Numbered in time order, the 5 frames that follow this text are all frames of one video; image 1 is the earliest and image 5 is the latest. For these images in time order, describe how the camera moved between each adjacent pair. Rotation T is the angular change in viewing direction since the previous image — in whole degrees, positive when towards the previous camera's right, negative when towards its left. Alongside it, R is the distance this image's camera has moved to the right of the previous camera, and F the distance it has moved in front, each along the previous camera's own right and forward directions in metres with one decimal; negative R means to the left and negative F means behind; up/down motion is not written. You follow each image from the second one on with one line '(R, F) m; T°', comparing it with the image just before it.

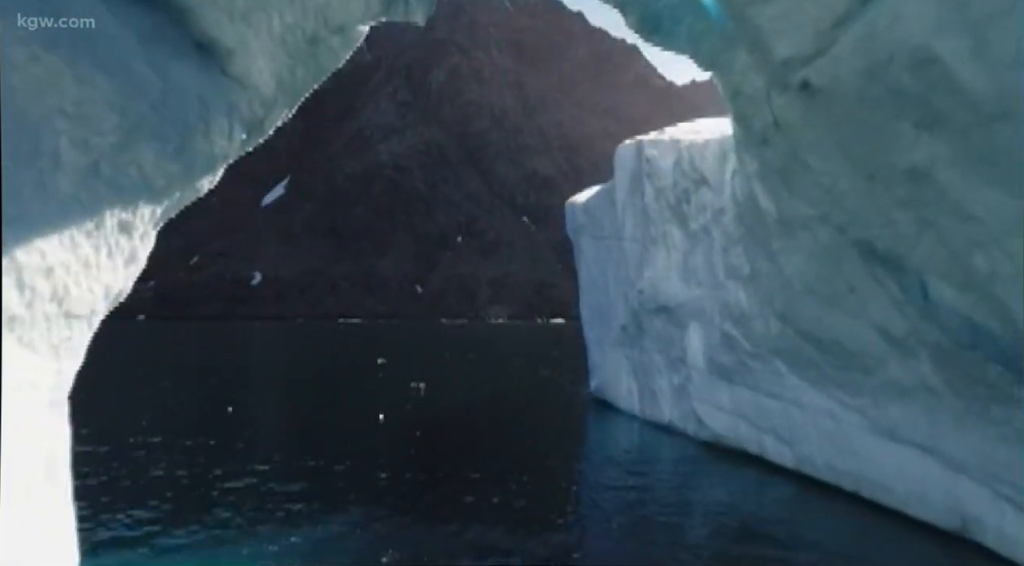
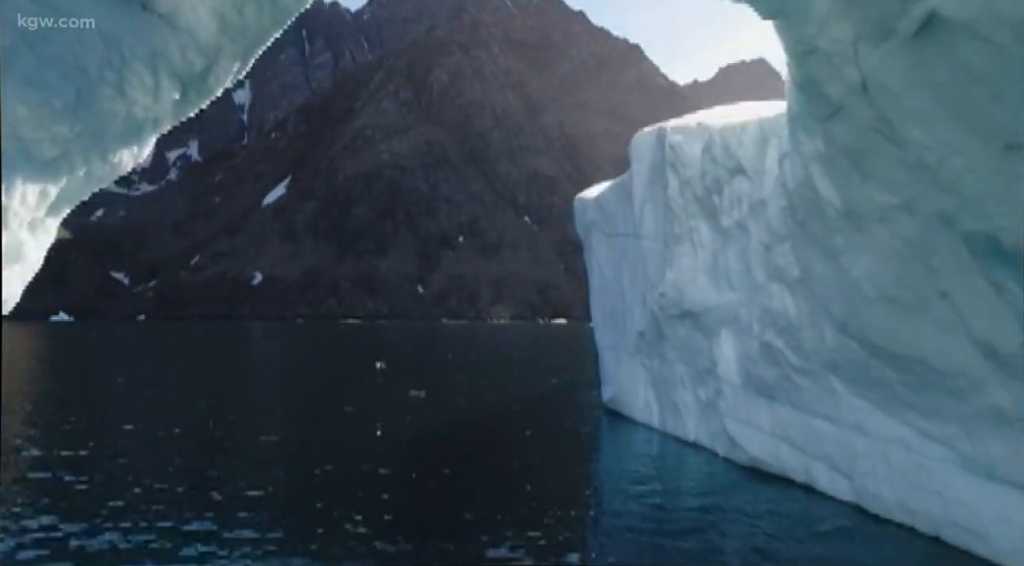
(0.0, +0.7) m; 0°
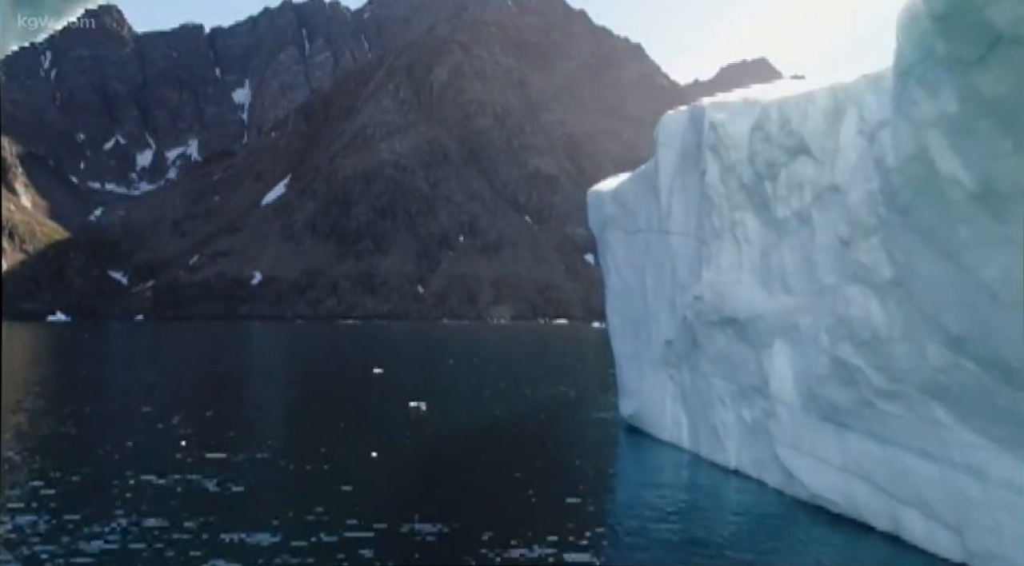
(-0.1, +0.8) m; 0°
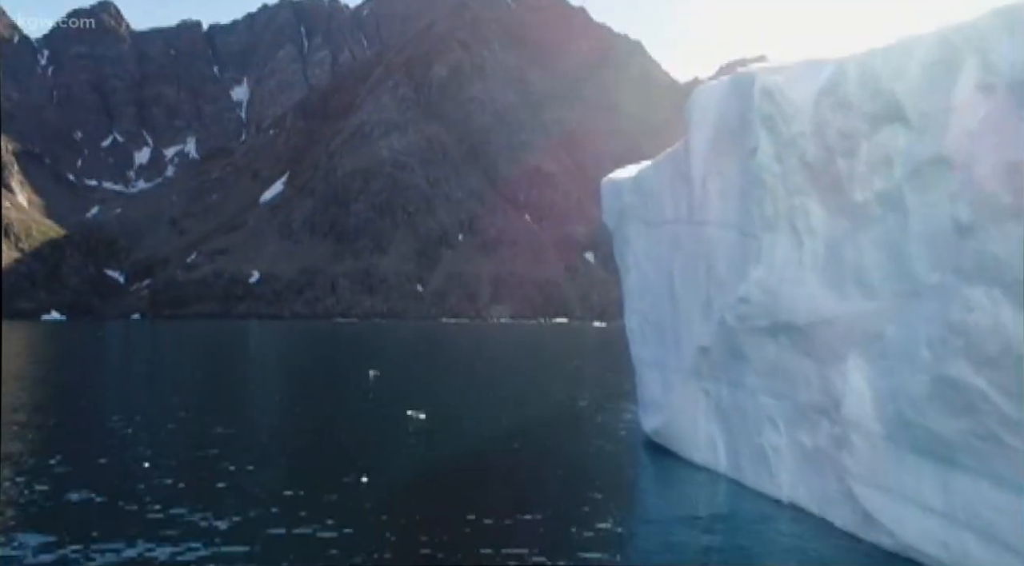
(-0.1, +0.8) m; 0°
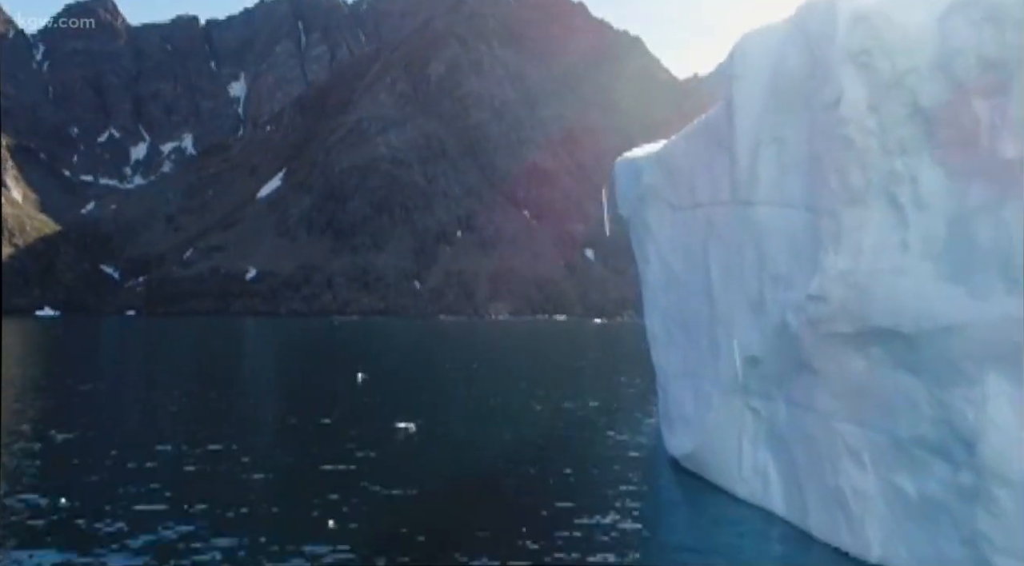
(-0.1, +0.7) m; 0°
